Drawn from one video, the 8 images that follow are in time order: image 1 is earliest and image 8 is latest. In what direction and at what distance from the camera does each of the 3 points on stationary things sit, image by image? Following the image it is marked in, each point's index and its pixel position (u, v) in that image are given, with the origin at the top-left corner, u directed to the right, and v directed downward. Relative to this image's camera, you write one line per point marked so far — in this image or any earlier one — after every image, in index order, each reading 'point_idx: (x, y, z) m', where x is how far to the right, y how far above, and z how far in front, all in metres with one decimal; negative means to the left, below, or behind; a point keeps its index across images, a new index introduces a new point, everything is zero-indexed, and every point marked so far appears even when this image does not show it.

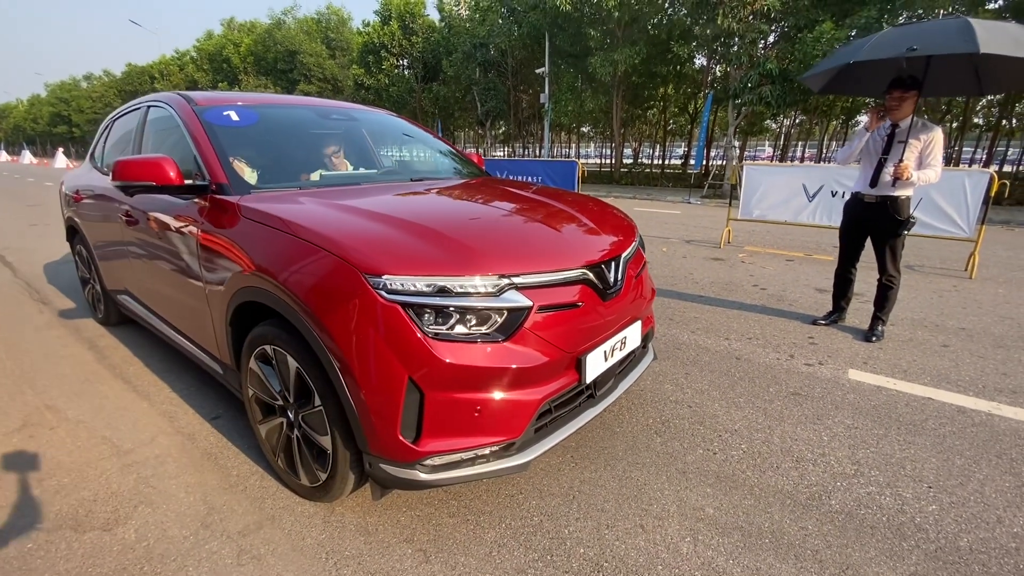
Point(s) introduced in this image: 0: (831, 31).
0: (+6.9, +5.4, +11.6) m
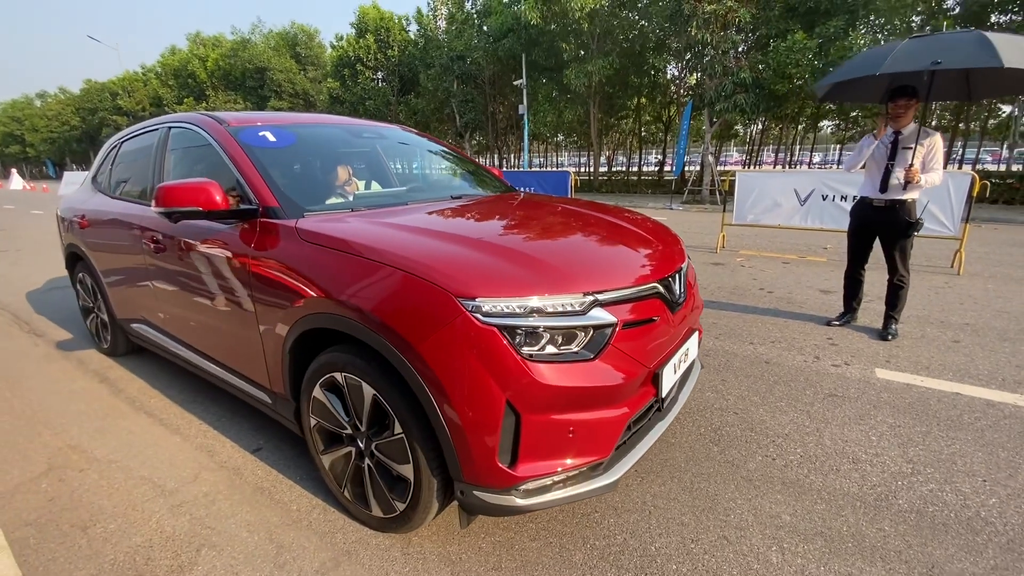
0: (+6.5, +5.5, +12.1) m
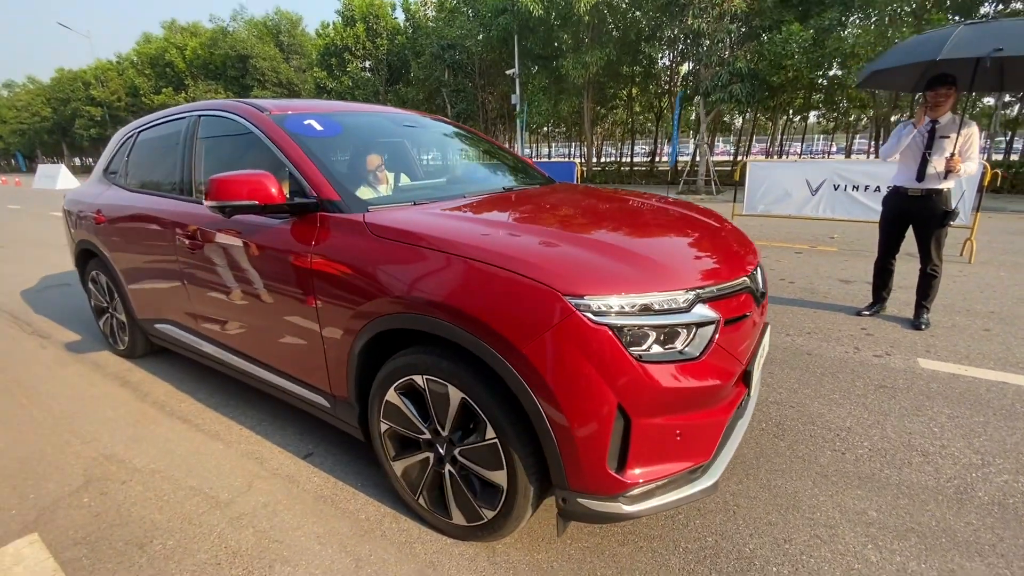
0: (+6.4, +5.7, +12.1) m
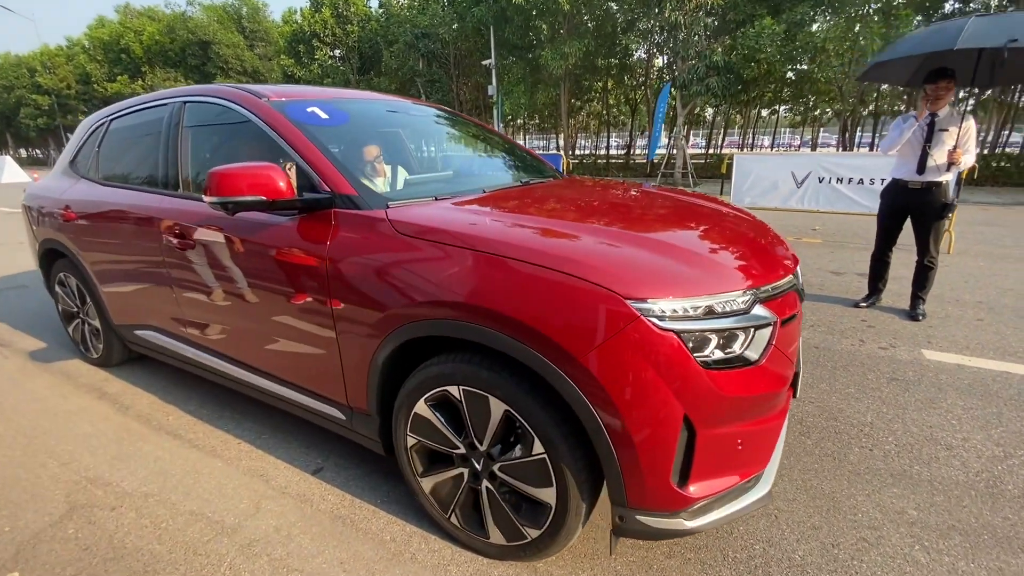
0: (+5.8, +5.9, +12.2) m
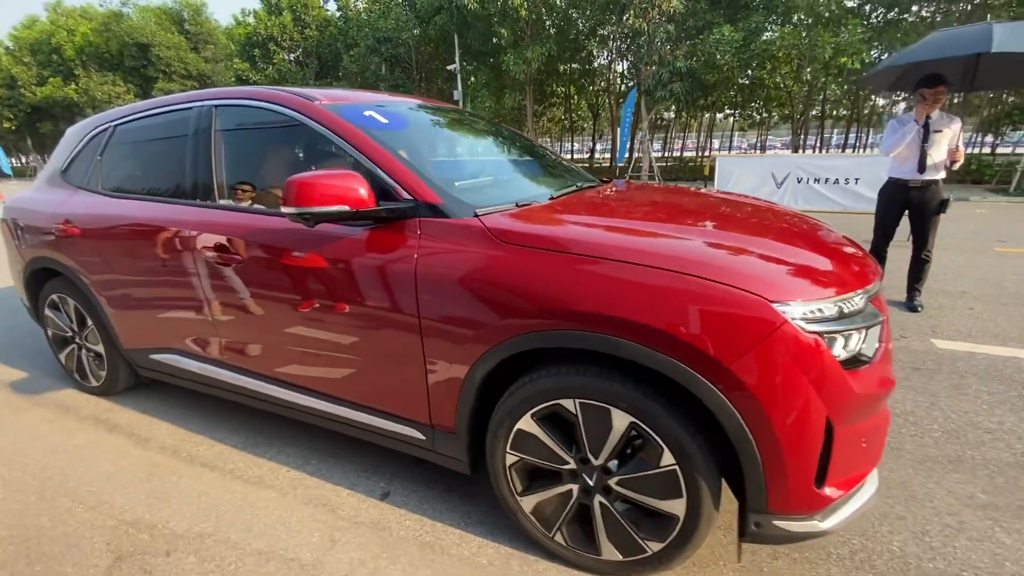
0: (+5.0, +6.0, +12.7) m
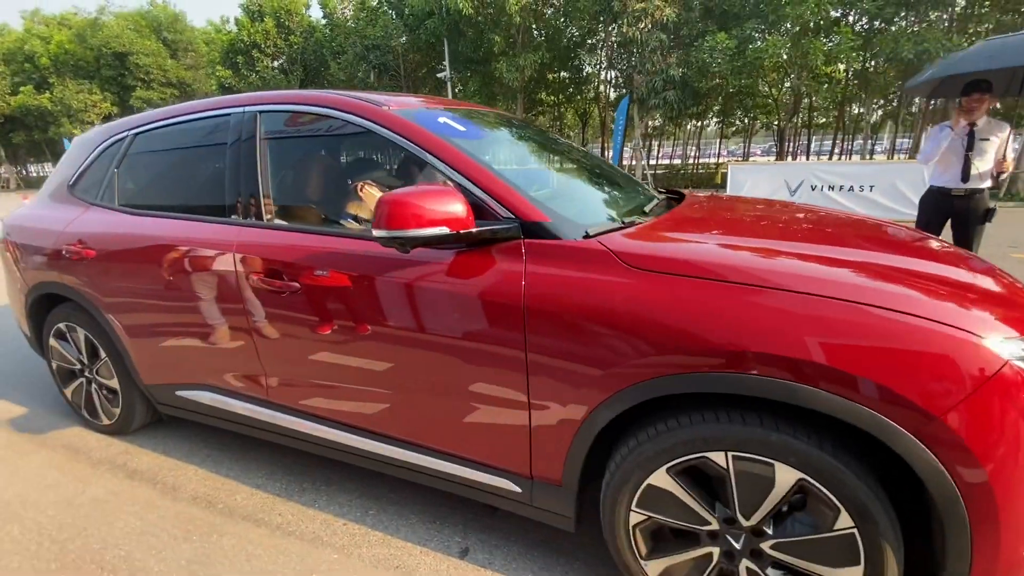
0: (+4.9, +5.8, +12.7) m
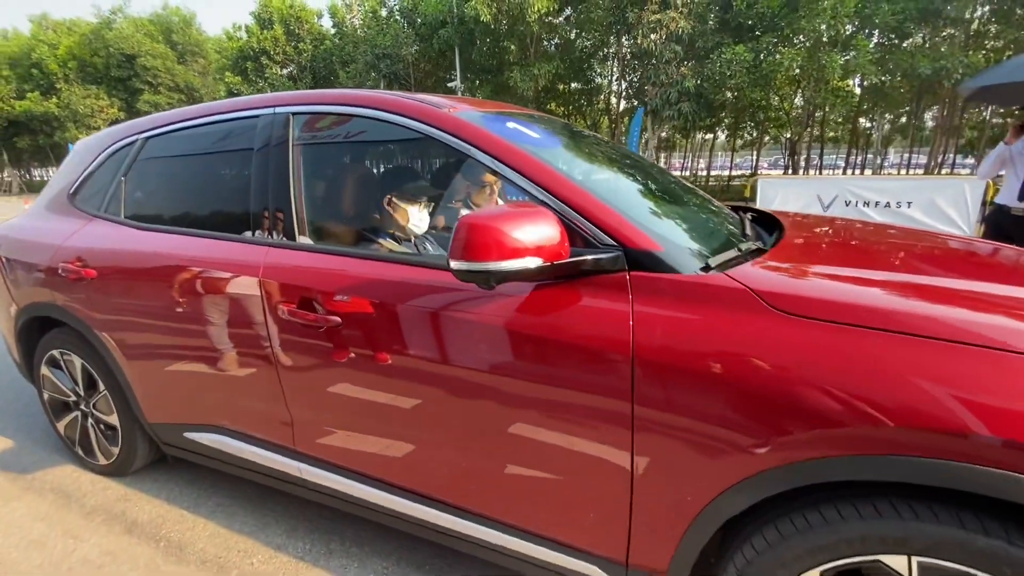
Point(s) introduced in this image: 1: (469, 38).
0: (+5.3, +5.4, +12.5) m
1: (-1.2, +6.6, +14.4) m
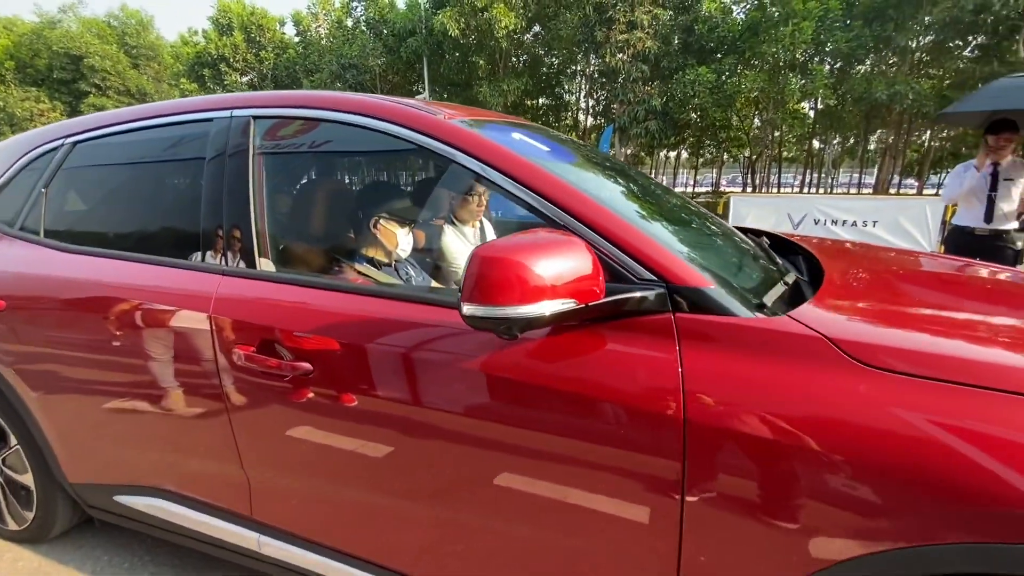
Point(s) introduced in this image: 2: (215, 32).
0: (+4.6, +5.0, +12.7) m
1: (-2.0, +6.2, +14.2) m
2: (-9.7, +8.3, +17.5) m
